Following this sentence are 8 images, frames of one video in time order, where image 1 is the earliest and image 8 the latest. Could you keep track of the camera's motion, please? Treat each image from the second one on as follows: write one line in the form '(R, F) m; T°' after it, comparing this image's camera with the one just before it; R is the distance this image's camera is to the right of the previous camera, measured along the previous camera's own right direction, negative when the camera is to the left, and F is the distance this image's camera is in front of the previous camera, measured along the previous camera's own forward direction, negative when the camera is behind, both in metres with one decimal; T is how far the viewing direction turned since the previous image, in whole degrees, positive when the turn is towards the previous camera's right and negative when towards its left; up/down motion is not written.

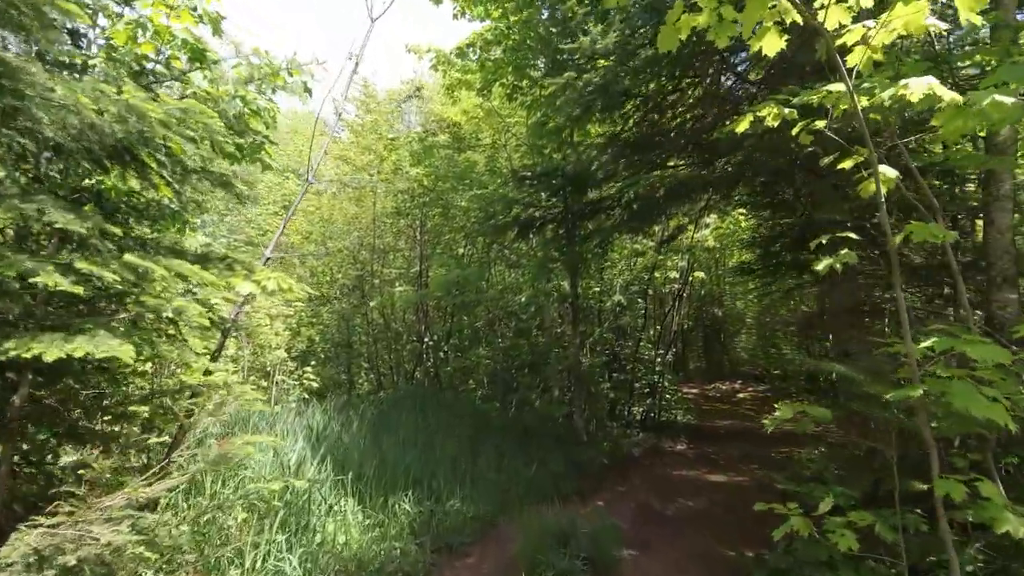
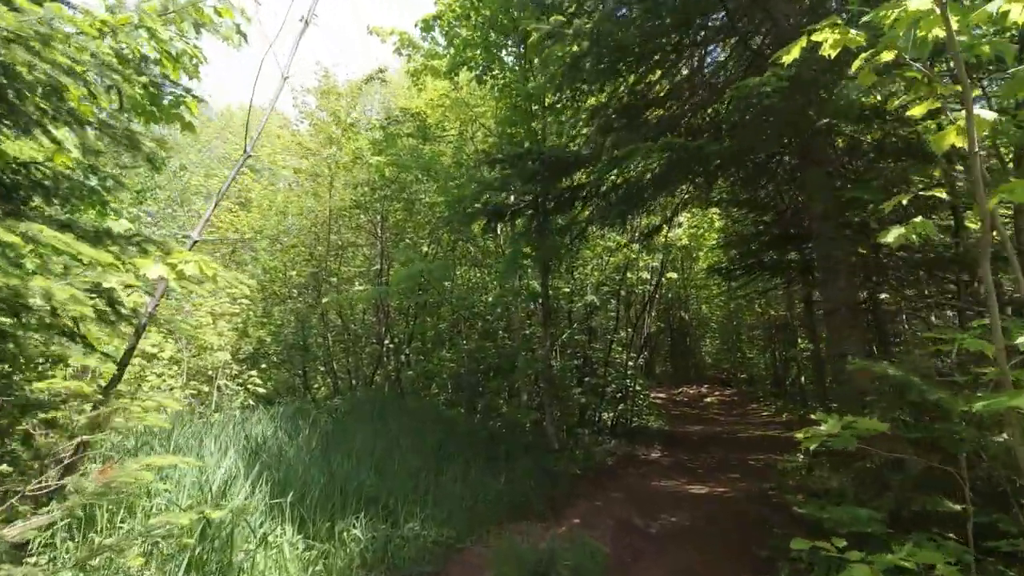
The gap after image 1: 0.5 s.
(-0.1, +0.7) m; +4°
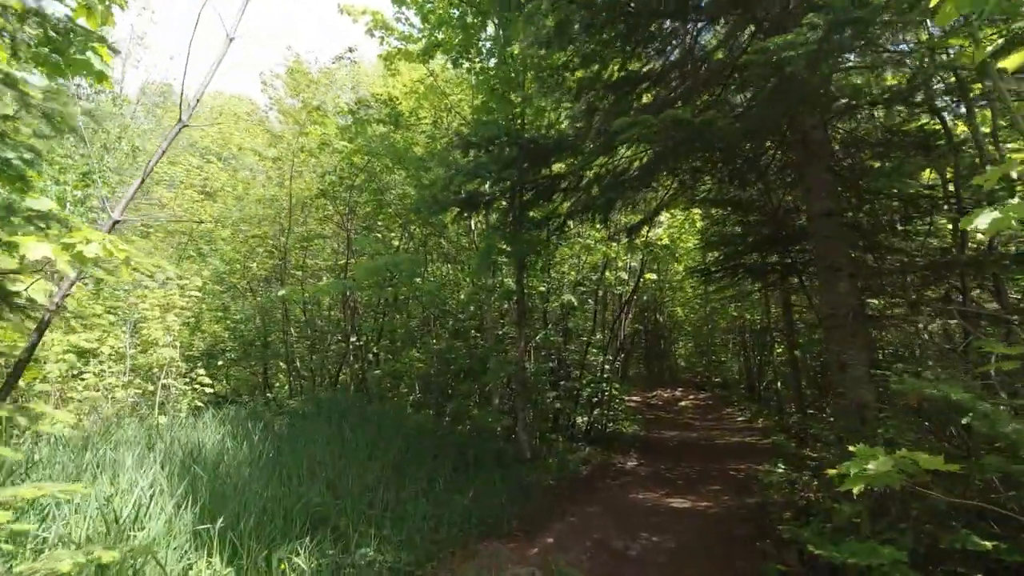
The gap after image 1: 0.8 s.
(0.0, +0.5) m; +3°
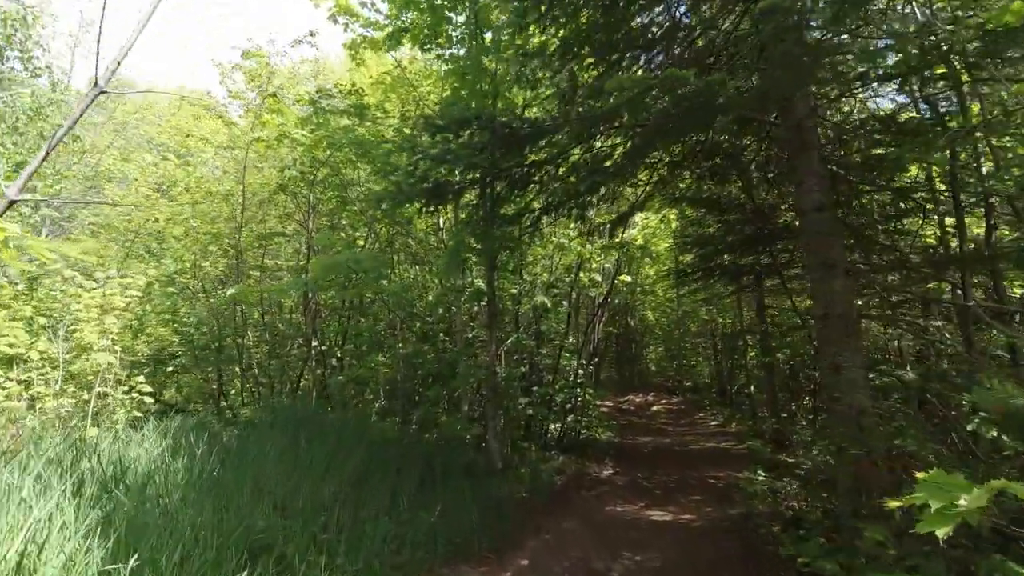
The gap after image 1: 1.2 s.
(0.0, +0.5) m; +3°
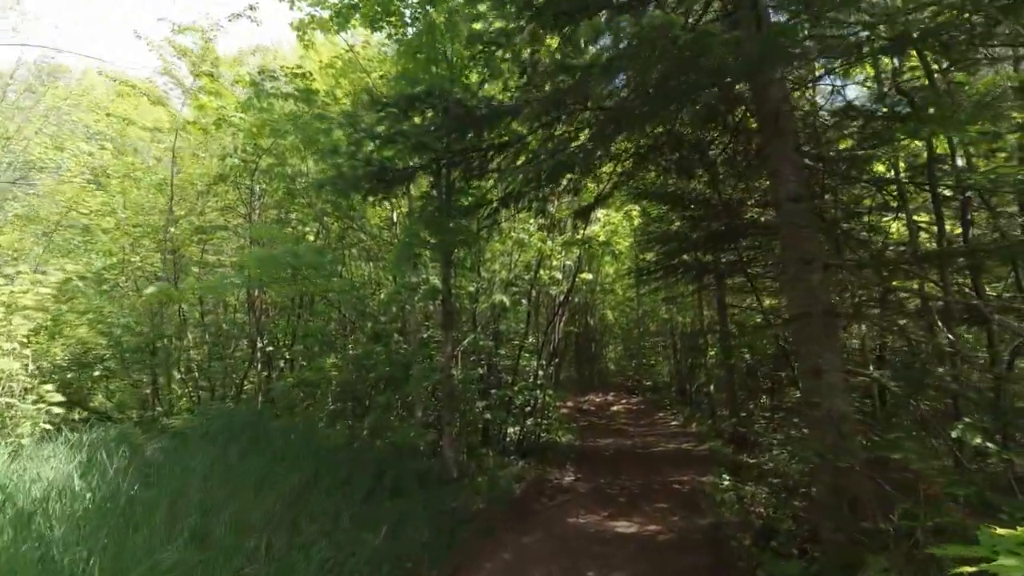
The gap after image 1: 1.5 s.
(0.0, +0.5) m; +4°
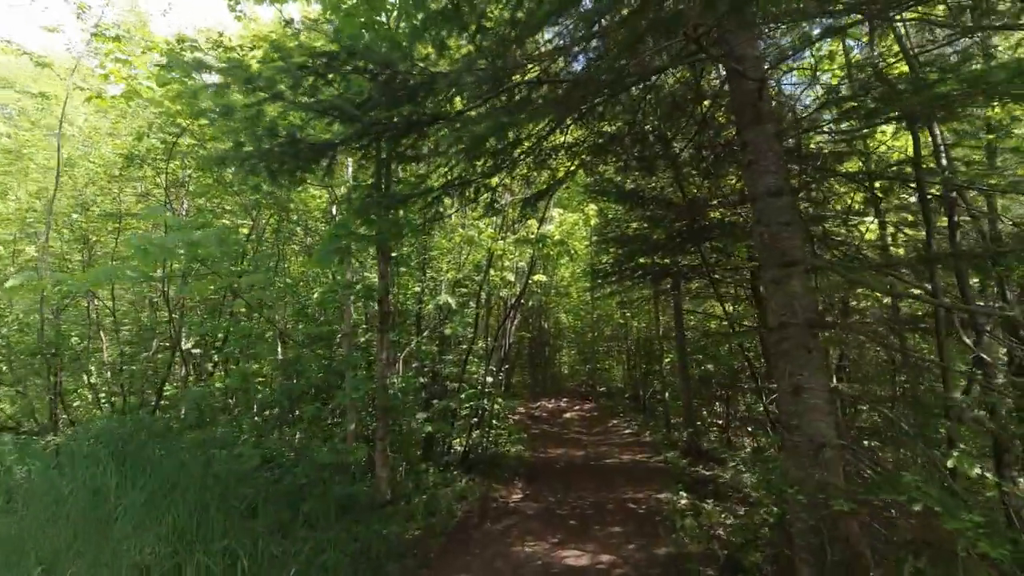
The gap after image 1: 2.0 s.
(+0.1, +0.7) m; +4°
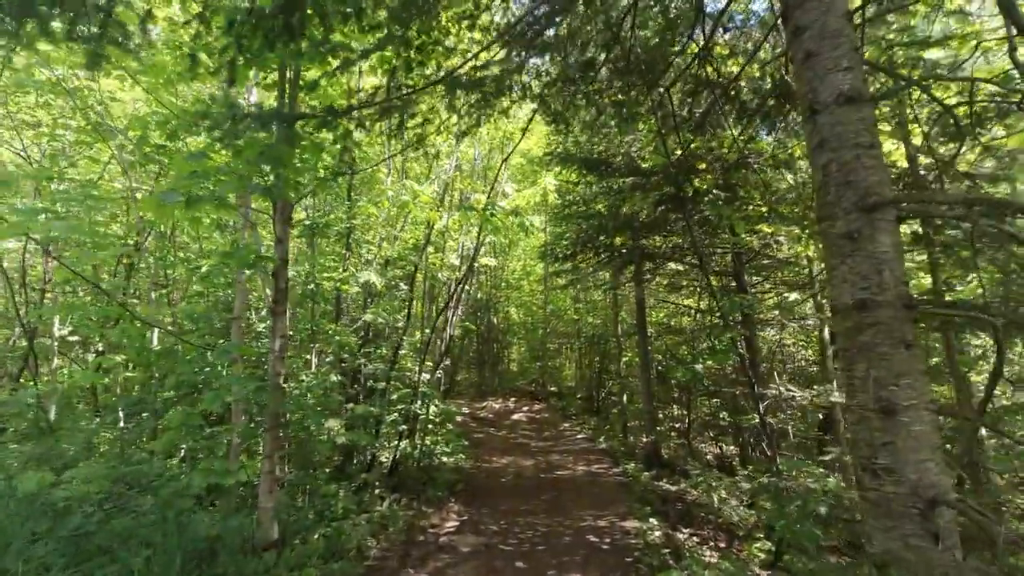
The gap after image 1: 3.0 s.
(+0.1, +1.6) m; +5°
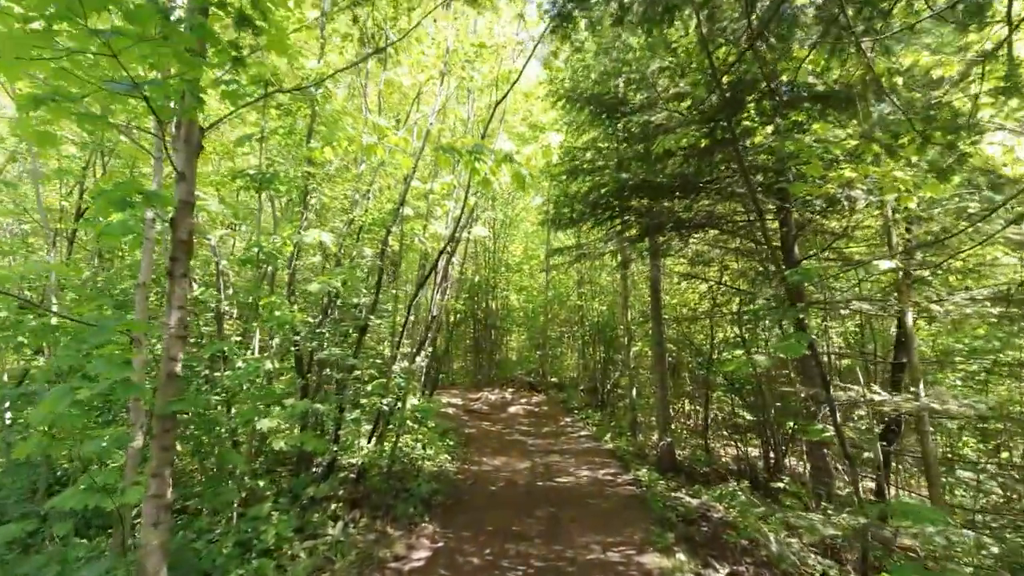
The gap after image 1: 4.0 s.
(+0.1, +1.5) m; 0°
